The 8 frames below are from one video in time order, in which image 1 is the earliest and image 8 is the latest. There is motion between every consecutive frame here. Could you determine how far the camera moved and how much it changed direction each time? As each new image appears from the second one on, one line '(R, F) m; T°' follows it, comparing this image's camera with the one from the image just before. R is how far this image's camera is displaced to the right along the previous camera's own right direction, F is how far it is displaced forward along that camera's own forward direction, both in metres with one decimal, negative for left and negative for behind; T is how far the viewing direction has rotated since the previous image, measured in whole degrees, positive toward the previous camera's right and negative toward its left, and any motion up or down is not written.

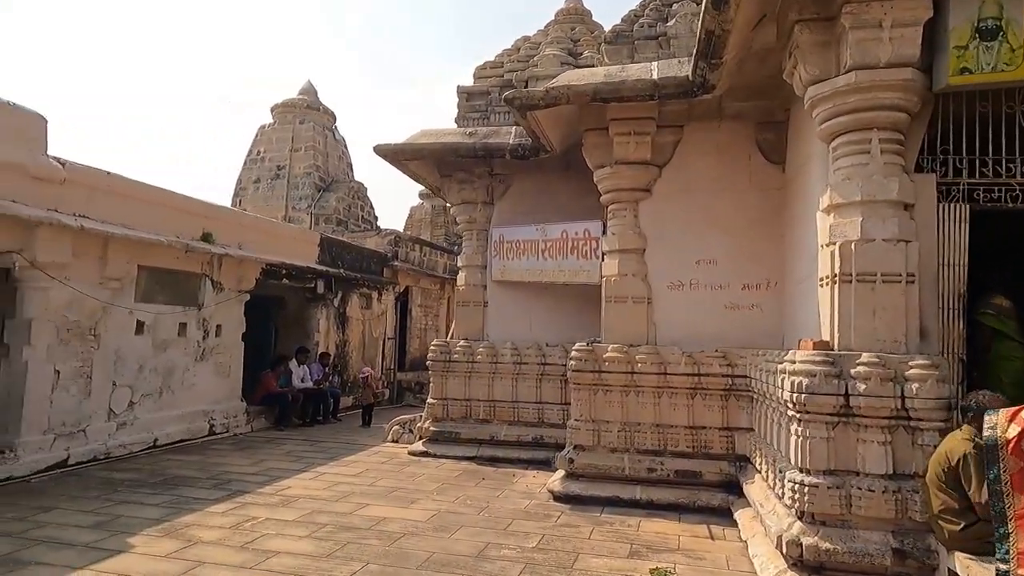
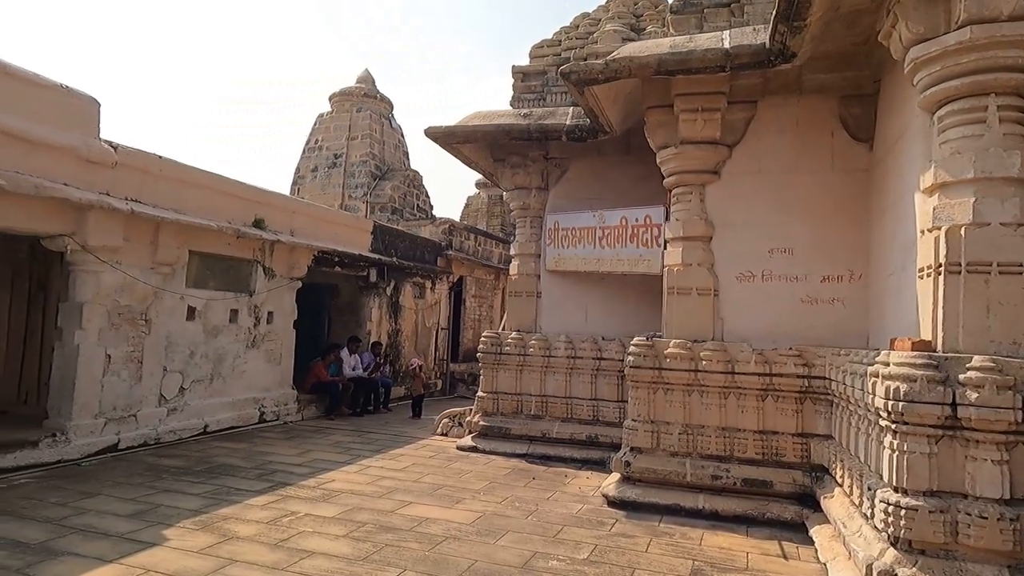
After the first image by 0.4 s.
(0.0, +0.4) m; -5°
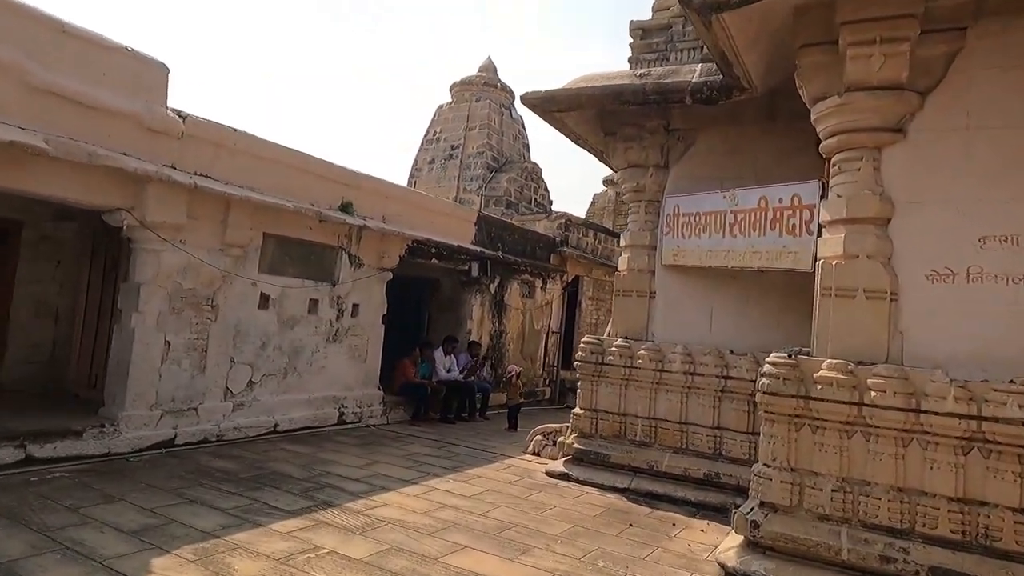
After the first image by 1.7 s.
(+0.3, +1.2) m; -11°
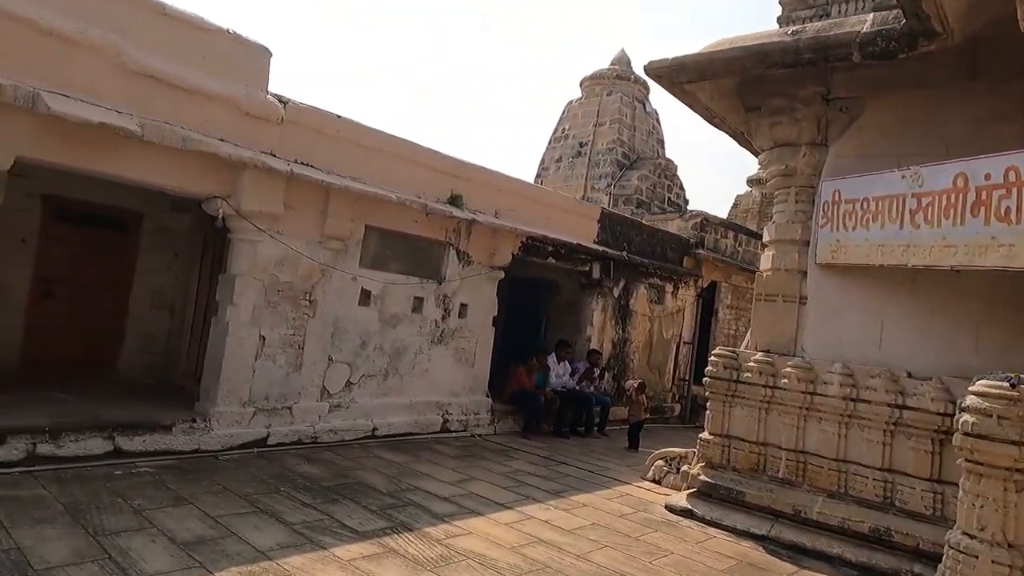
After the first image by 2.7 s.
(+0.2, +0.8) m; -12°
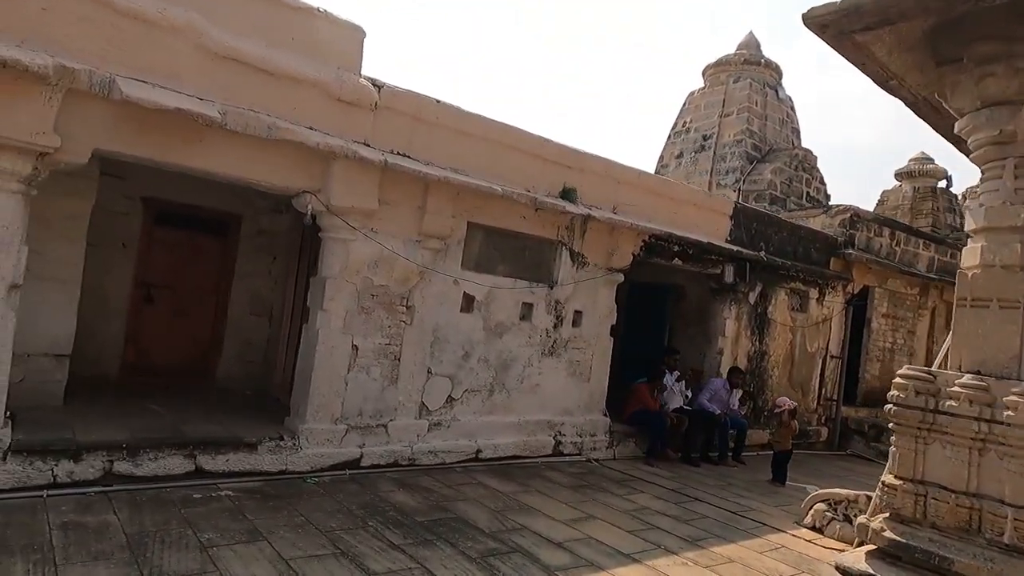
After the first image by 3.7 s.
(-0.1, +0.8) m; -10°
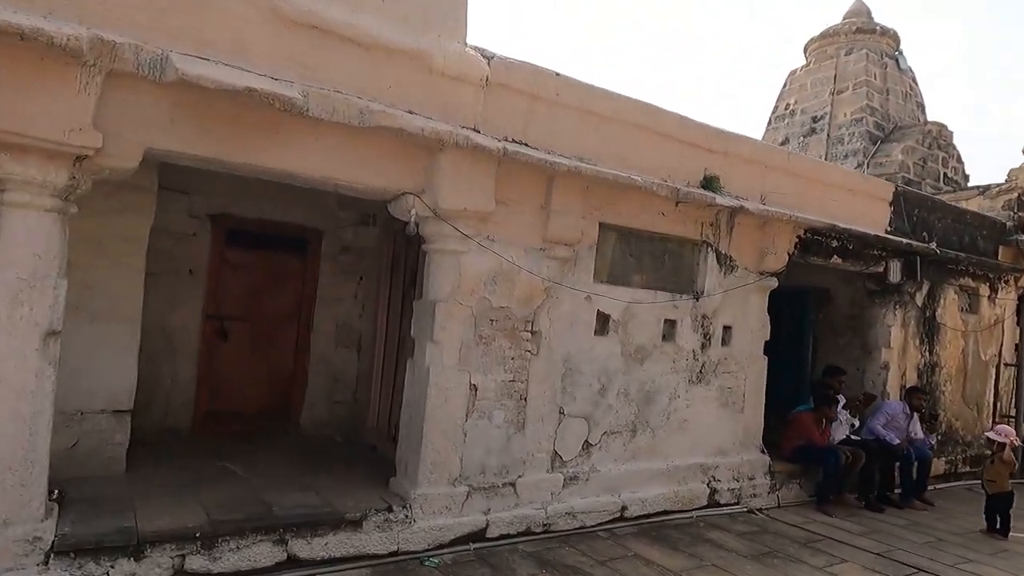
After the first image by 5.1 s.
(-0.6, +1.1) m; -5°
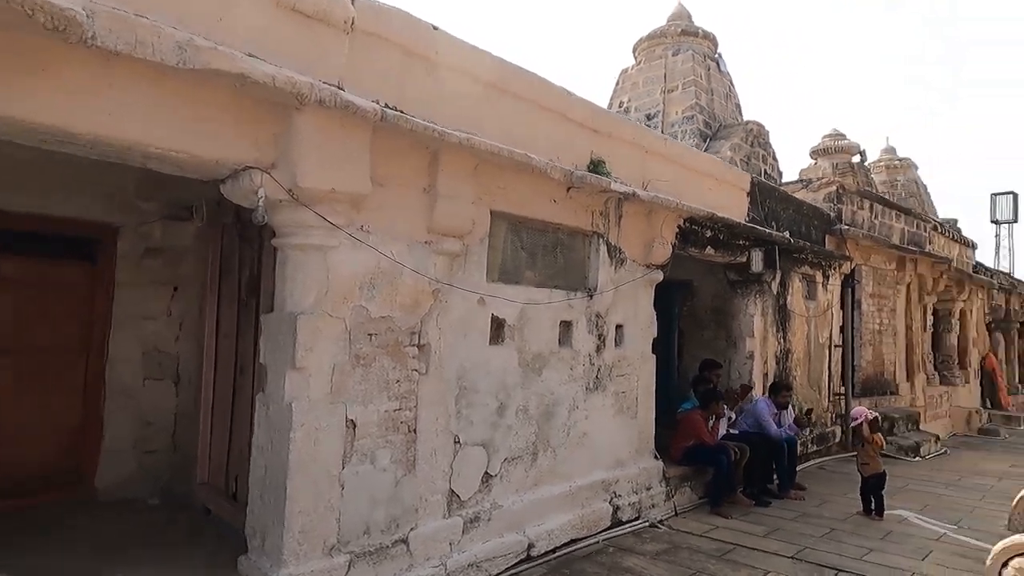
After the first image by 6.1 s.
(-0.3, +0.8) m; +15°
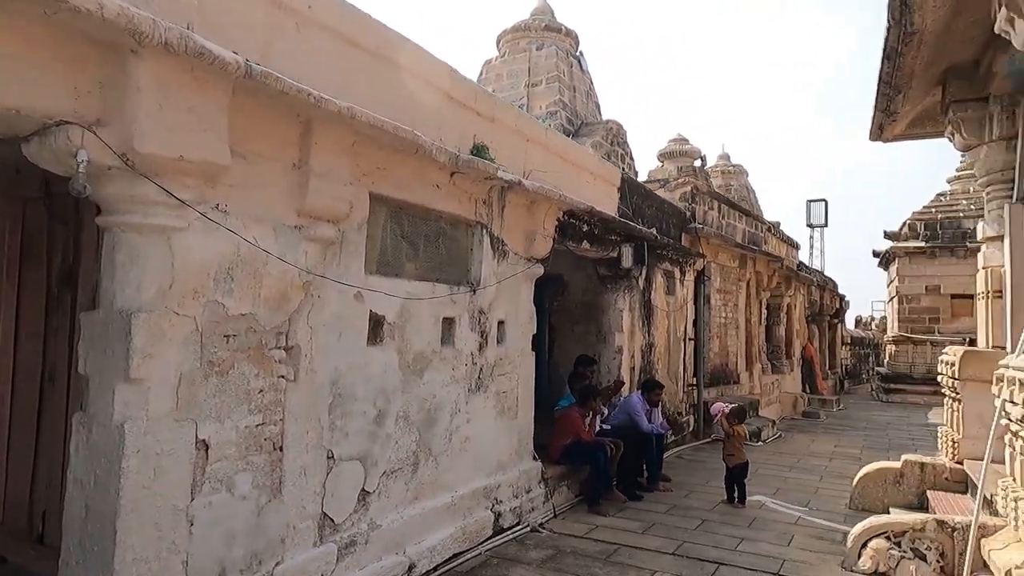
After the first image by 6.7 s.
(-0.2, +0.4) m; +13°
